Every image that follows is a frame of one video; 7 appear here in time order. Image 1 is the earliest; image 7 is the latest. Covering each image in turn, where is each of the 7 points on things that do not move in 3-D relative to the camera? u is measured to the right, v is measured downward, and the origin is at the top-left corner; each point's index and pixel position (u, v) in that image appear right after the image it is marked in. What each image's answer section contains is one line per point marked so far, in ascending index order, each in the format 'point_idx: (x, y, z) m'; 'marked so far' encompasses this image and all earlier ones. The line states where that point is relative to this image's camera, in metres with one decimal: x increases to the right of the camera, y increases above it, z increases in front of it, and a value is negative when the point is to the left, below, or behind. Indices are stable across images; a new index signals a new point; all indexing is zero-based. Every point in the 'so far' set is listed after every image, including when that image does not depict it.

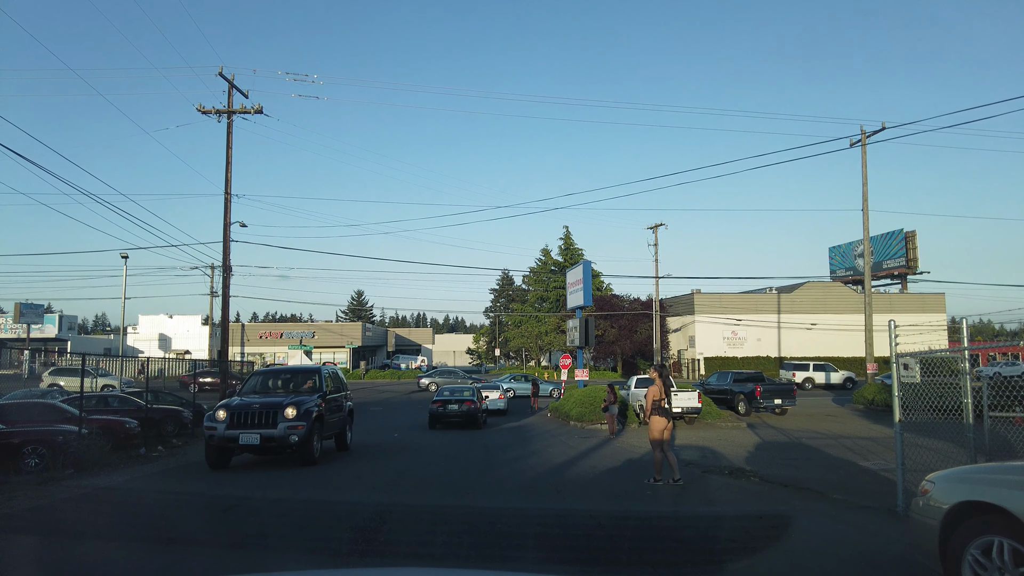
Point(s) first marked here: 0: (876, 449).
0: (+8.1, -3.6, +15.5) m
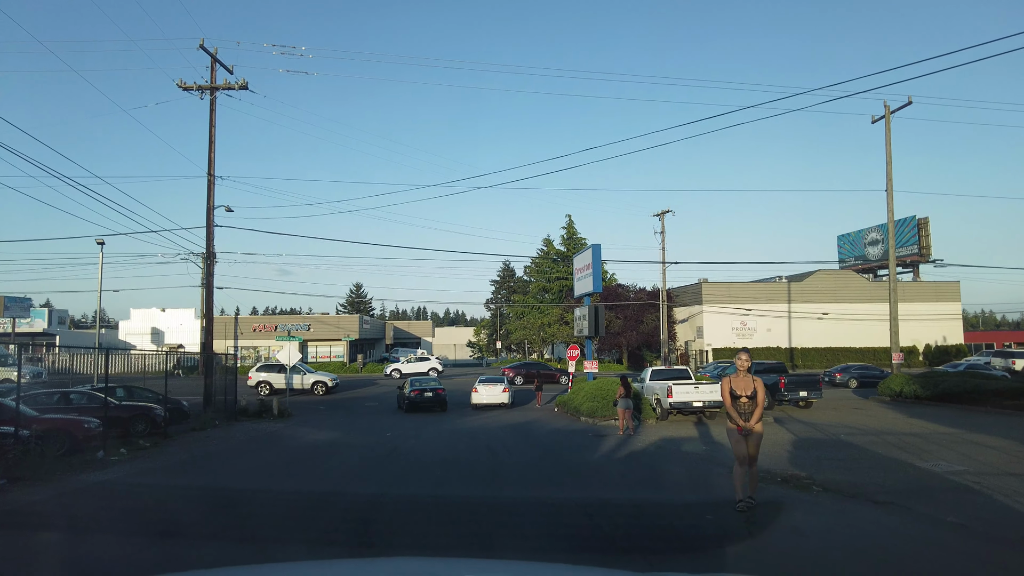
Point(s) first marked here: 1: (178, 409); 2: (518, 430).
0: (+8.3, -3.2, +13.8) m
1: (-9.2, -3.3, +19.2) m
2: (+0.2, -4.1, +19.8) m
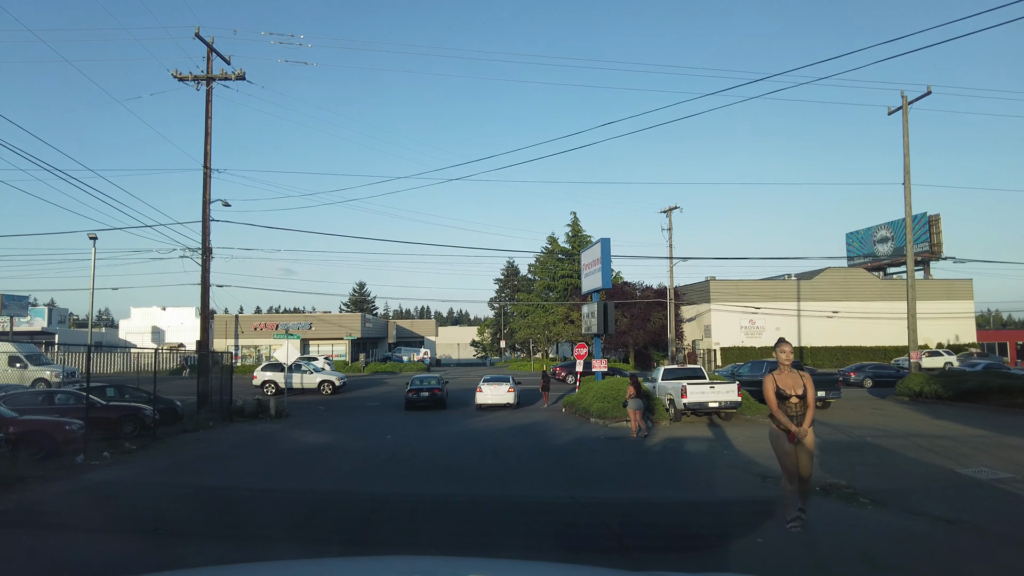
0: (+8.4, -3.0, +13.0) m
1: (-9.1, -3.2, +18.5) m
2: (+0.3, -3.9, +19.0) m
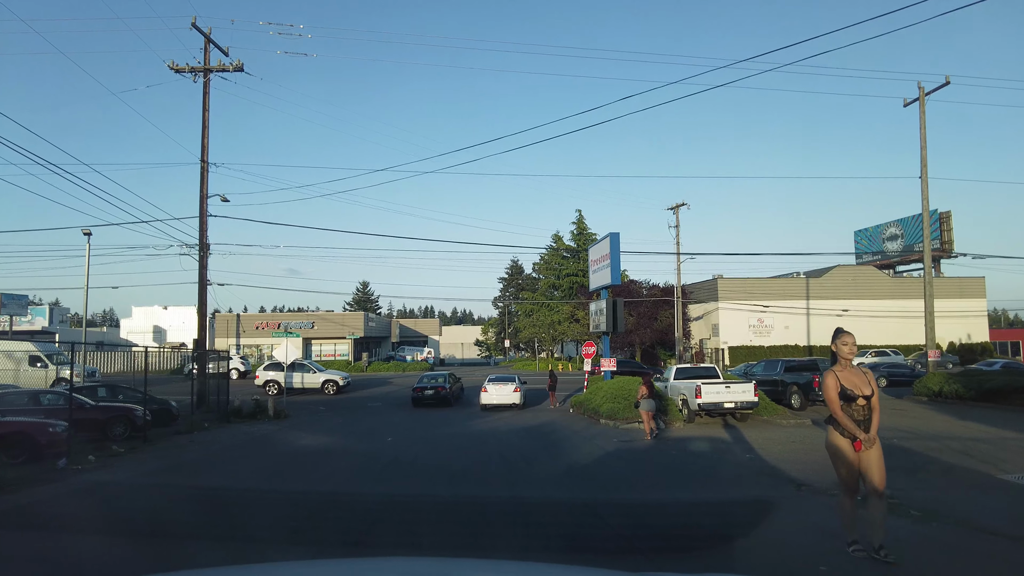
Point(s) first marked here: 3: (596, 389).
0: (+8.6, -2.9, +12.3) m
1: (-8.9, -3.1, +17.8) m
2: (+0.5, -3.8, +18.3) m
3: (+2.4, -2.9, +19.8) m
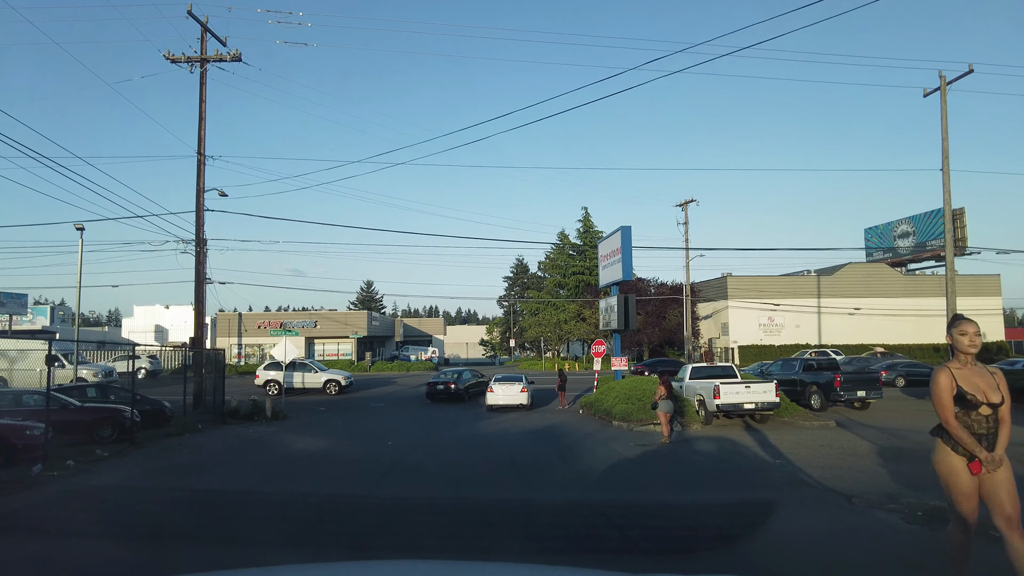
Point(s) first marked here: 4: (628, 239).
0: (+8.7, -2.8, +11.4) m
1: (-8.7, -3.0, +17.1) m
2: (+0.7, -3.7, +17.5) m
3: (+2.6, -2.8, +18.9) m
4: (+3.4, +1.4, +20.0) m
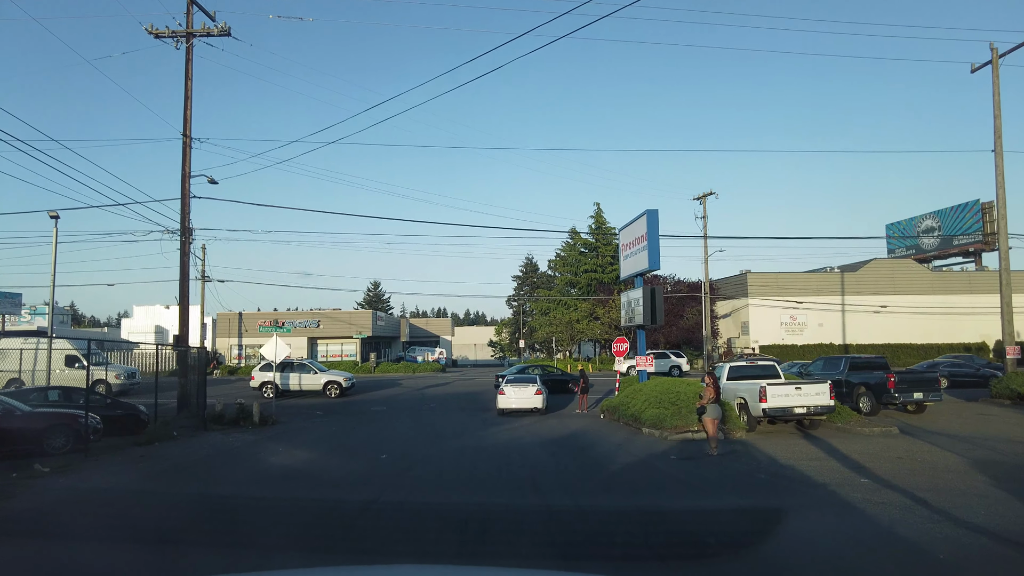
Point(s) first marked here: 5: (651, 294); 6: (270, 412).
0: (+9.0, -2.5, +9.3) m
1: (-8.4, -2.8, +15.2) m
2: (+1.0, -3.5, +15.5) m
3: (+3.0, -2.5, +17.0) m
4: (+3.7, +1.7, +18.0) m
5: (+3.8, -0.2, +19.0) m
6: (-6.8, -3.5, +19.6) m
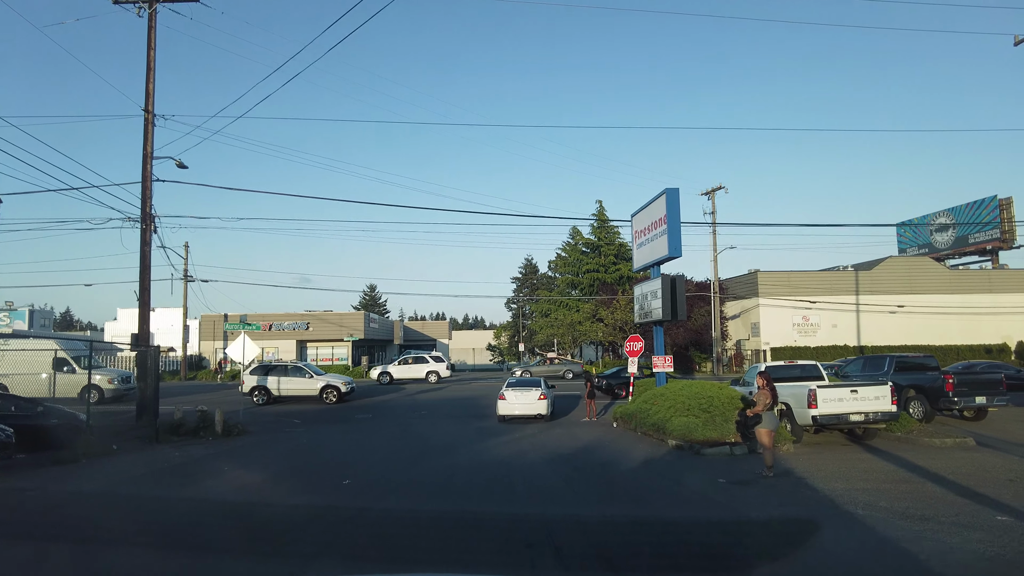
0: (+9.0, -2.2, +7.1) m
1: (-8.4, -2.6, +13.0) m
2: (+1.1, -3.2, +13.3) m
3: (+3.0, -2.3, +14.7) m
4: (+3.7, +1.9, +15.8) m
5: (+3.8, 0.0, +16.8) m
6: (-6.8, -3.3, +17.3) m
